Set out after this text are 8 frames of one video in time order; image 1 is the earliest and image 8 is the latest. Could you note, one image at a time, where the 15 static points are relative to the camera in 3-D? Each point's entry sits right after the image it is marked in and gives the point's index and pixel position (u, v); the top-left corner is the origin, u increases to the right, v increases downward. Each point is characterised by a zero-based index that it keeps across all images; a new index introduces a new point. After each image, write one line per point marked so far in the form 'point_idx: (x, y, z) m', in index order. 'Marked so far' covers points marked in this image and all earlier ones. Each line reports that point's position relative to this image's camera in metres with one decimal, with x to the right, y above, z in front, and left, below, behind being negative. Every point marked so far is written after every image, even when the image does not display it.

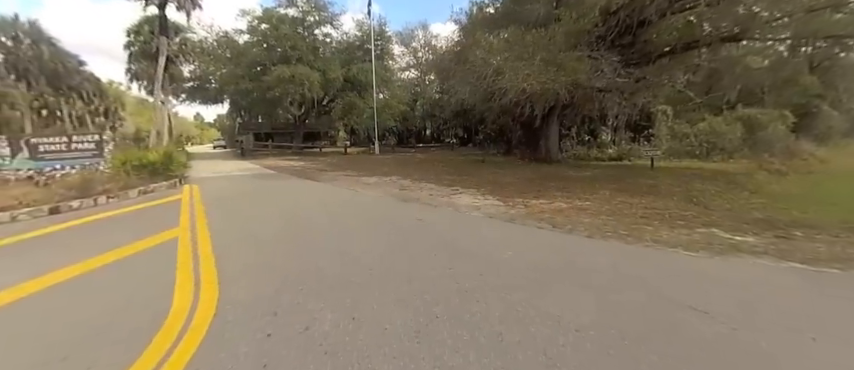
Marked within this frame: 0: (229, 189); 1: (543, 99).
0: (-8.2, -0.2, +14.4) m
1: (+6.2, +4.6, +17.5) m
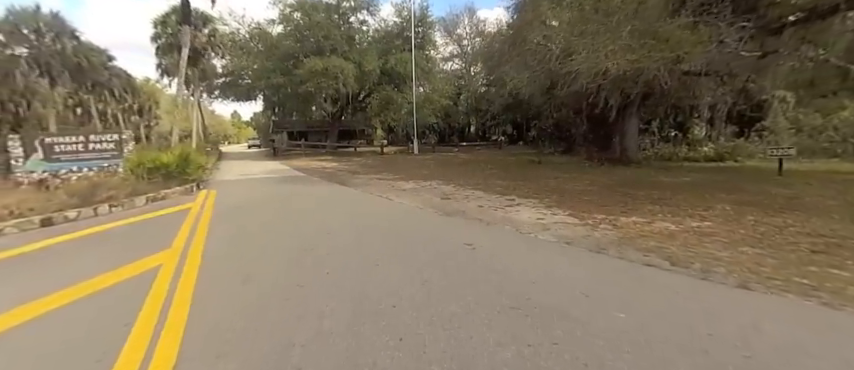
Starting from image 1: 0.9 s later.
0: (-6.5, -0.3, +12.8) m
1: (+8.2, +4.3, +14.1) m
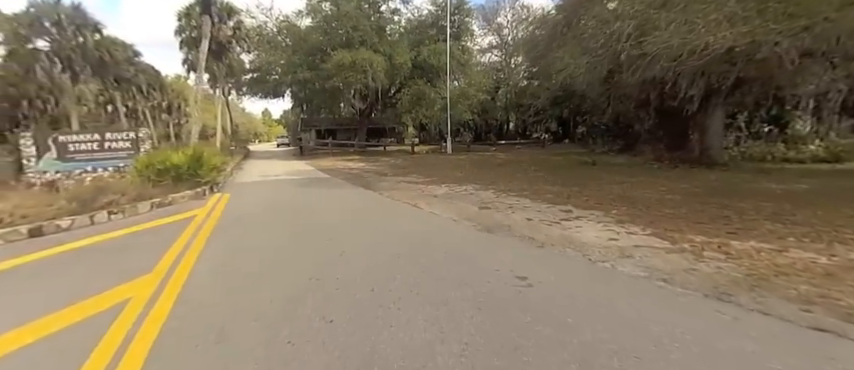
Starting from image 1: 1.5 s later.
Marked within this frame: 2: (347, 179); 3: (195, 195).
0: (-5.3, -0.4, +11.6) m
1: (+9.6, +4.0, +11.5) m
2: (-3.7, +0.2, +15.2) m
3: (-7.1, -0.3, +10.3) m
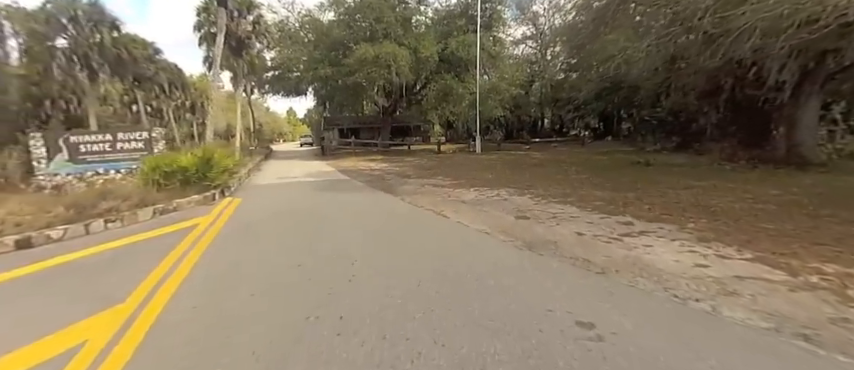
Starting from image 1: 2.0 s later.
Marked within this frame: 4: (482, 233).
0: (-4.4, -0.5, +10.6) m
1: (+10.4, +3.9, +9.4) m
2: (-2.5, +0.1, +14.1) m
3: (-6.3, -0.4, +9.6) m
4: (+1.2, -1.1, +7.7) m
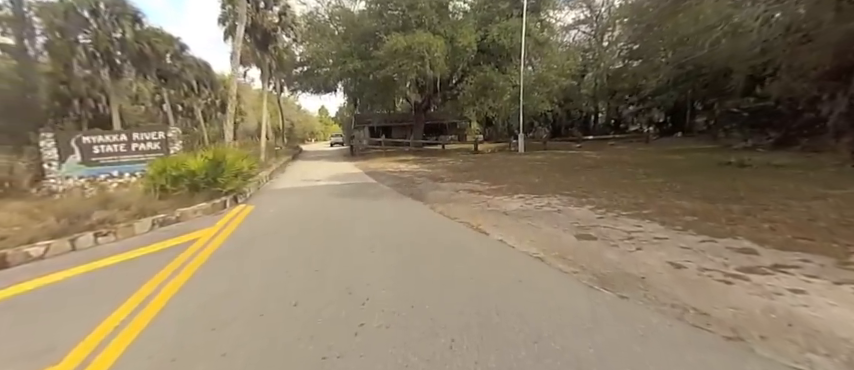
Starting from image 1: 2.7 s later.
0: (-3.4, -0.7, +9.4) m
1: (+11.2, +3.7, +6.6) m
2: (-1.2, -0.1, +12.7) m
3: (-5.4, -0.6, +8.5) m
4: (+1.9, -1.3, +5.8) m
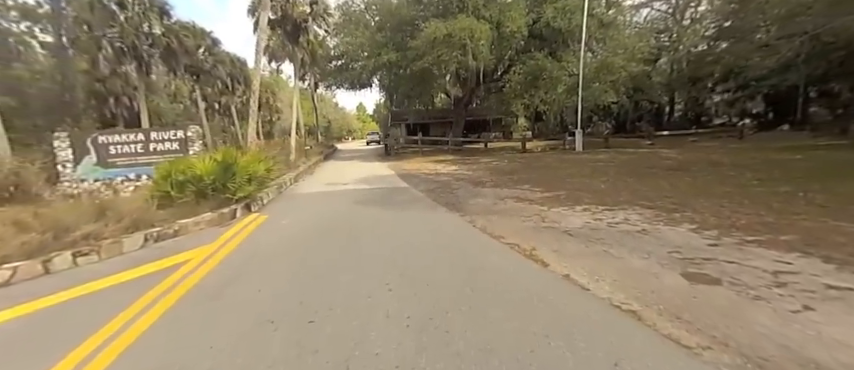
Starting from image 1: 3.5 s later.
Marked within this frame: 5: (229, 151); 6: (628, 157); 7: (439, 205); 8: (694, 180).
0: (-2.5, -0.8, +8.0) m
1: (+11.7, +3.4, +3.5) m
2: (+0.1, -0.2, +11.0) m
3: (-4.5, -0.7, +7.4) m
4: (+2.4, -1.5, +3.9) m
5: (-4.9, +0.8, +8.6) m
6: (+8.8, +1.2, +14.5) m
7: (+0.3, -0.5, +9.9) m
8: (+7.7, +0.2, +9.5) m
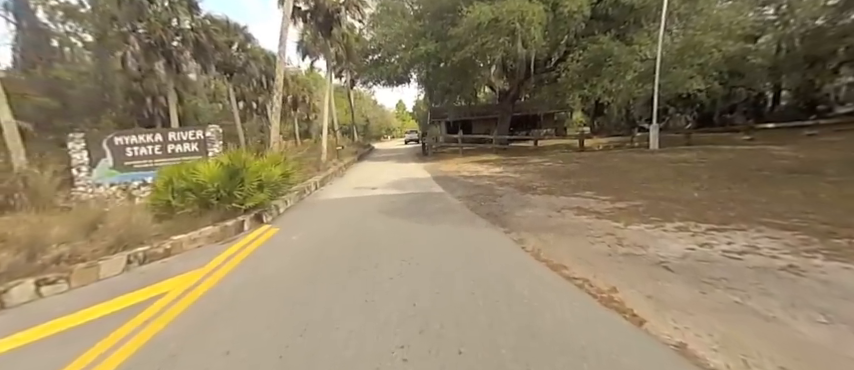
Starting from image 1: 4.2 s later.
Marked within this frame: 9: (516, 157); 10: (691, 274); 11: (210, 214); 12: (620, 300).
0: (-1.7, -1.0, +6.7) m
1: (+11.9, +3.1, +0.4) m
2: (+1.3, -0.4, +9.3) m
3: (-3.8, -0.8, +6.3) m
4: (+2.6, -1.7, +2.0) m
5: (-4.0, +0.7, +7.6) m
6: (+10.3, +1.0, +11.7) m
7: (+1.3, -0.6, +8.2) m
8: (+8.6, -0.1, +6.9) m
9: (+5.2, +1.6, +19.0) m
10: (+3.8, -1.1, +4.8) m
11: (-4.1, -0.6, +6.5) m
12: (+2.5, -1.4, +4.0) m
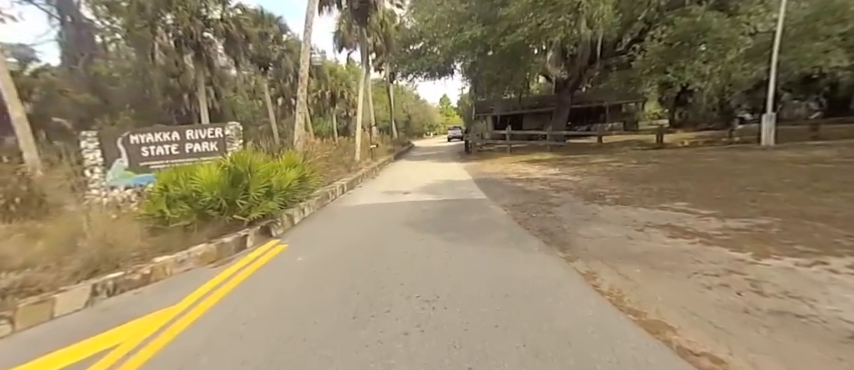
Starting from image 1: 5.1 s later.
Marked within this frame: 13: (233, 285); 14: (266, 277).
0: (-1.0, -1.1, +5.3) m
1: (+11.7, +2.7, -2.8) m
2: (+2.3, -0.6, +7.5) m
3: (-3.2, -1.0, +5.2) m
4: (+2.6, -1.9, 0.0) m
5: (-3.2, +0.6, +6.4) m
6: (+11.5, +0.8, +8.7) m
7: (+2.1, -0.8, +6.4) m
8: (+9.2, -0.3, +4.2) m
9: (+7.4, +1.5, +16.5) m
10: (+4.2, -1.4, +2.7) m
11: (-3.5, -0.7, +5.4) m
12: (+2.8, -1.6, +2.1) m
13: (-2.7, -1.3, +4.4) m
14: (-2.3, -1.3, +4.6) m
